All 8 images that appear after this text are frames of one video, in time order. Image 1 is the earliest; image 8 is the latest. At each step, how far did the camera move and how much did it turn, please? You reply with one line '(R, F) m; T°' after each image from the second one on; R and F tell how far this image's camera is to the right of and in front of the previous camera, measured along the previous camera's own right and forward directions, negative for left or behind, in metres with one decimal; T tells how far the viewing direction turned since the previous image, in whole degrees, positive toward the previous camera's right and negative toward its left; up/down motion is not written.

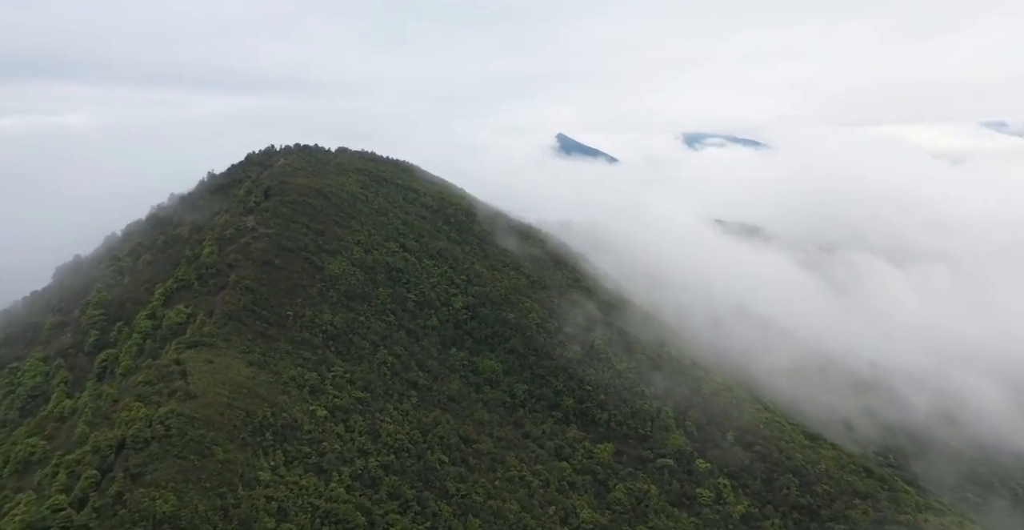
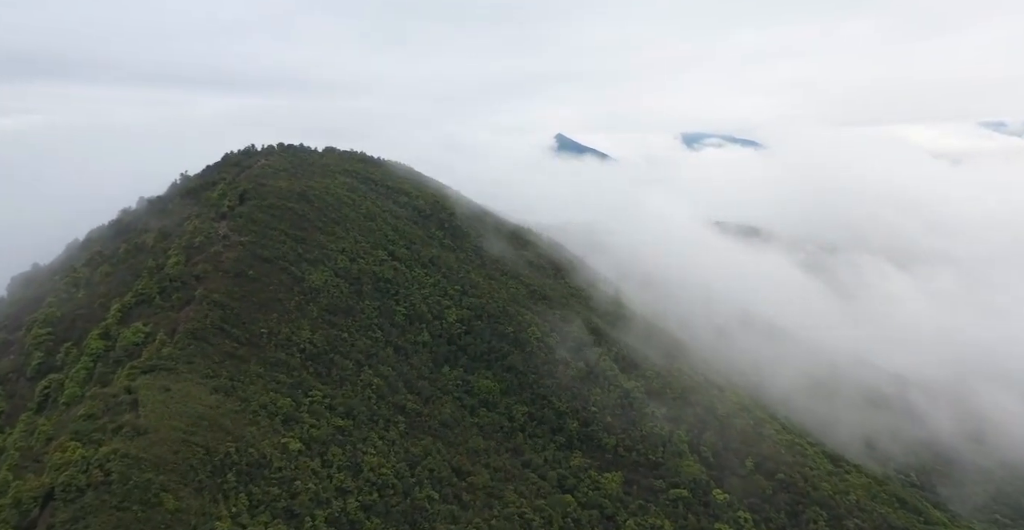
(+0.1, +5.1) m; 0°
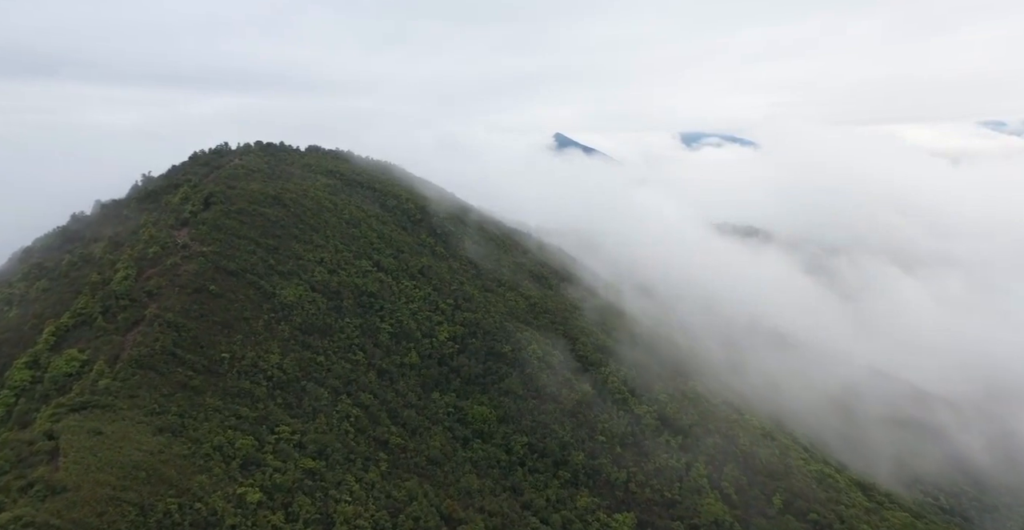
(+0.1, +6.0) m; 0°
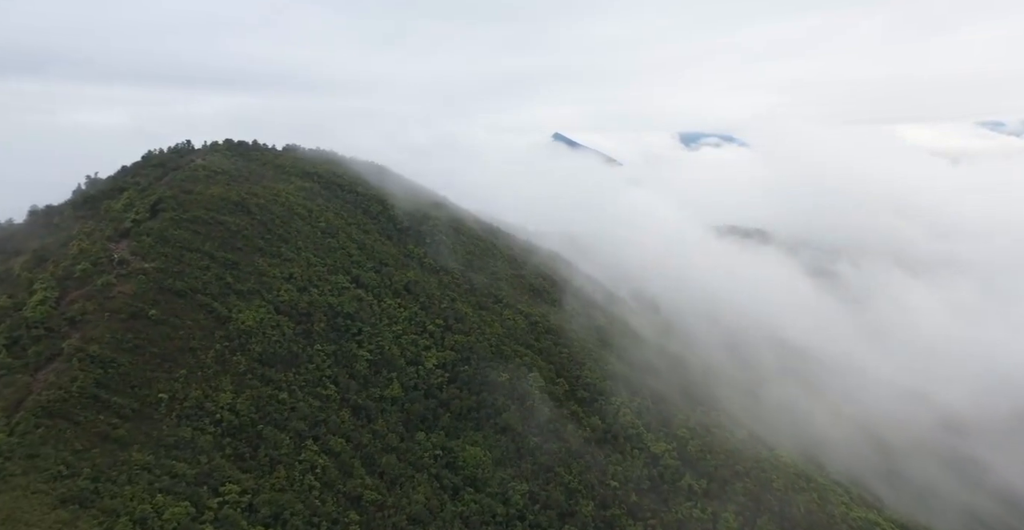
(+0.1, +7.0) m; 0°
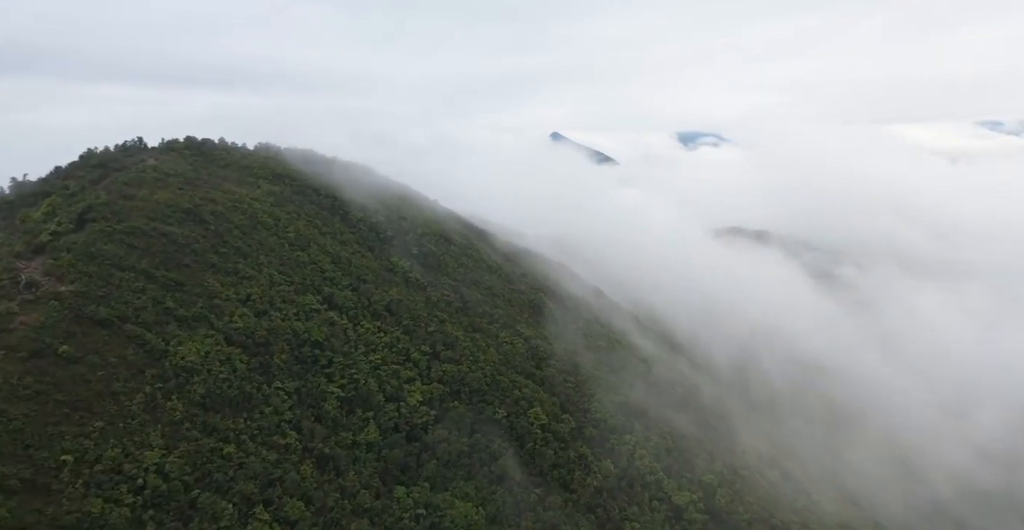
(+0.1, +6.9) m; 0°
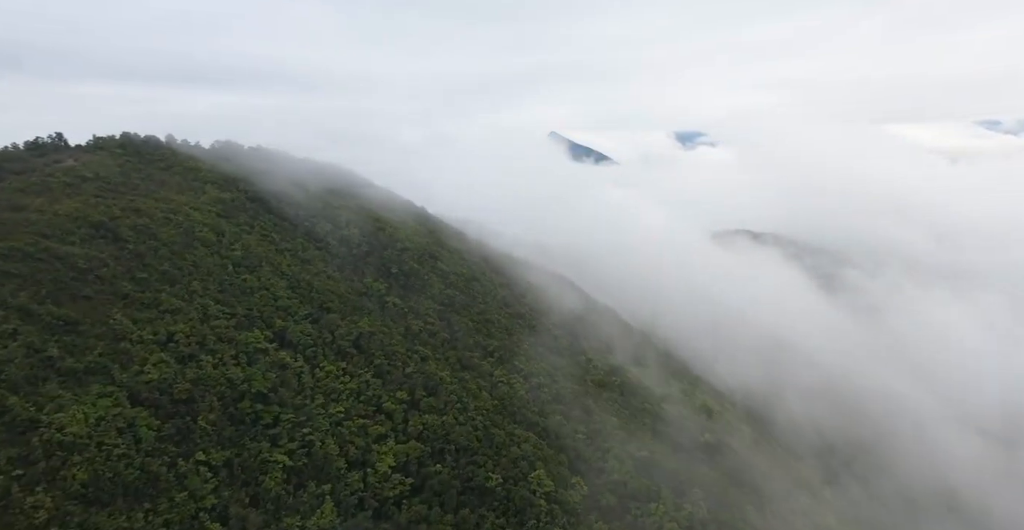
(+0.1, +8.4) m; 0°
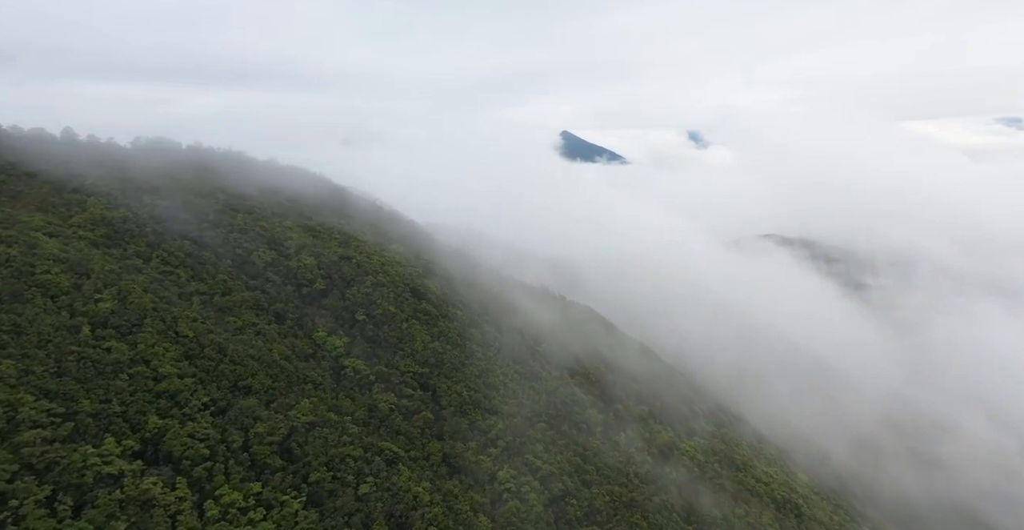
(0.0, +12.9) m; -1°
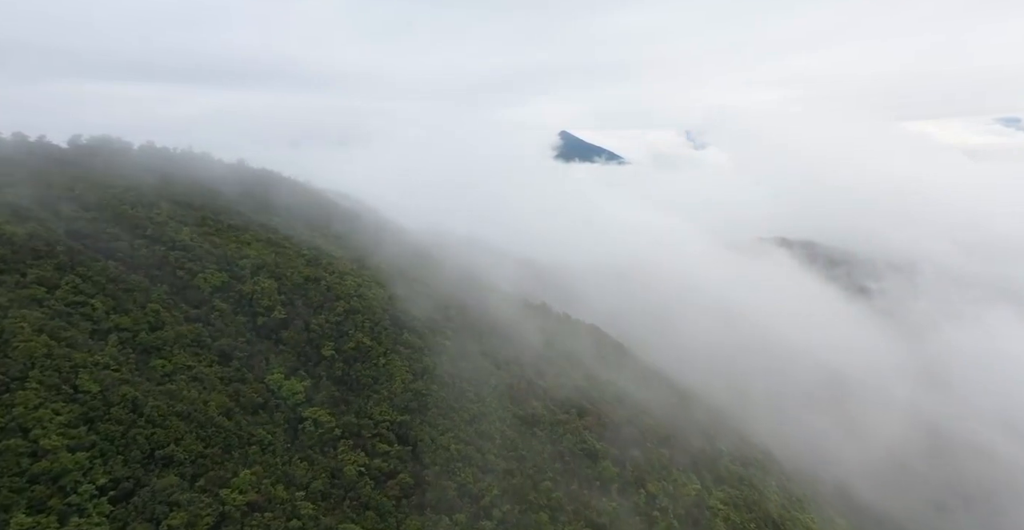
(+0.1, +5.6) m; 0°
